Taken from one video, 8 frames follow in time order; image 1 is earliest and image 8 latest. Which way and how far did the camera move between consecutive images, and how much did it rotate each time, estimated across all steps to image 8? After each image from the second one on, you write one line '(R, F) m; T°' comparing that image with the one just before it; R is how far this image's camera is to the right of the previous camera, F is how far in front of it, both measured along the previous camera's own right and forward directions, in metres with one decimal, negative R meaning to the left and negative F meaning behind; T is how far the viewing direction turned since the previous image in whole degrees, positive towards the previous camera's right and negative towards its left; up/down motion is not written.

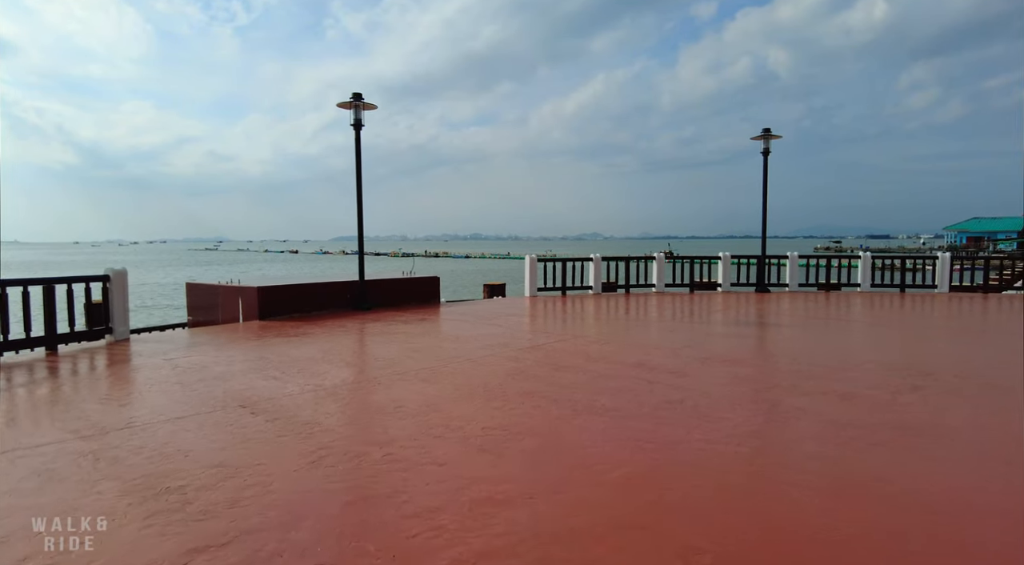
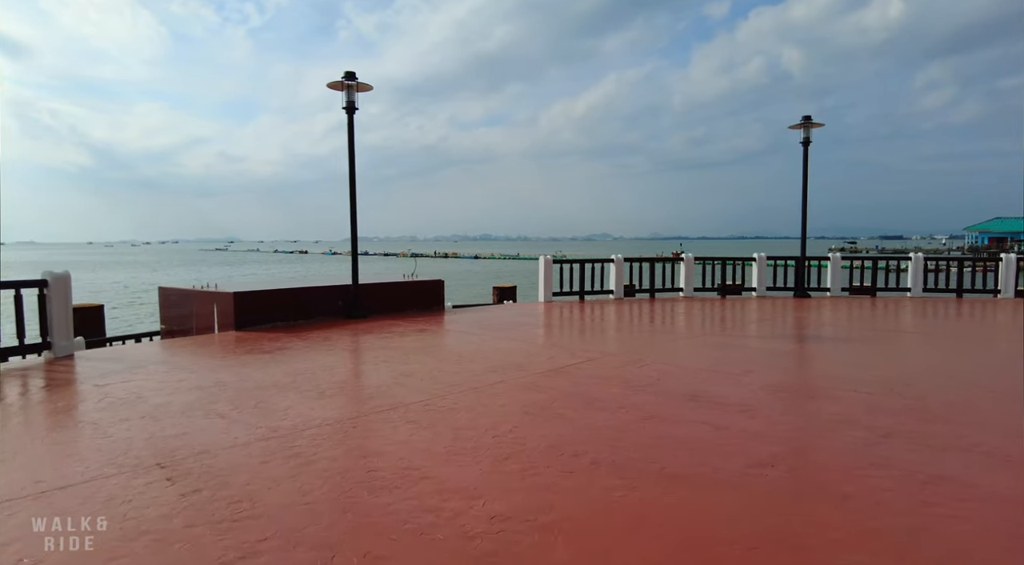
(-0.1, +1.4) m; -1°
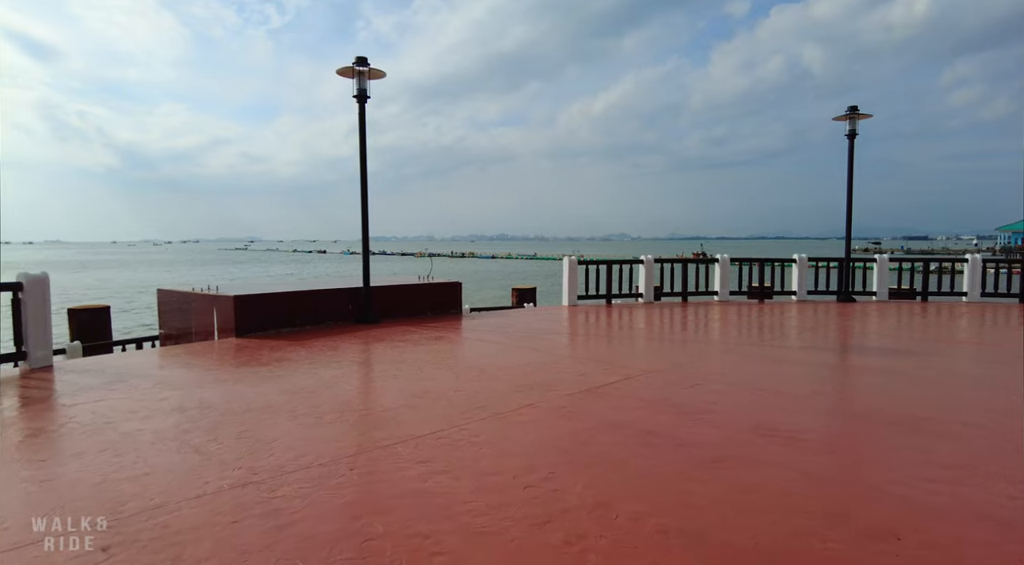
(-0.1, +0.8) m; -1°
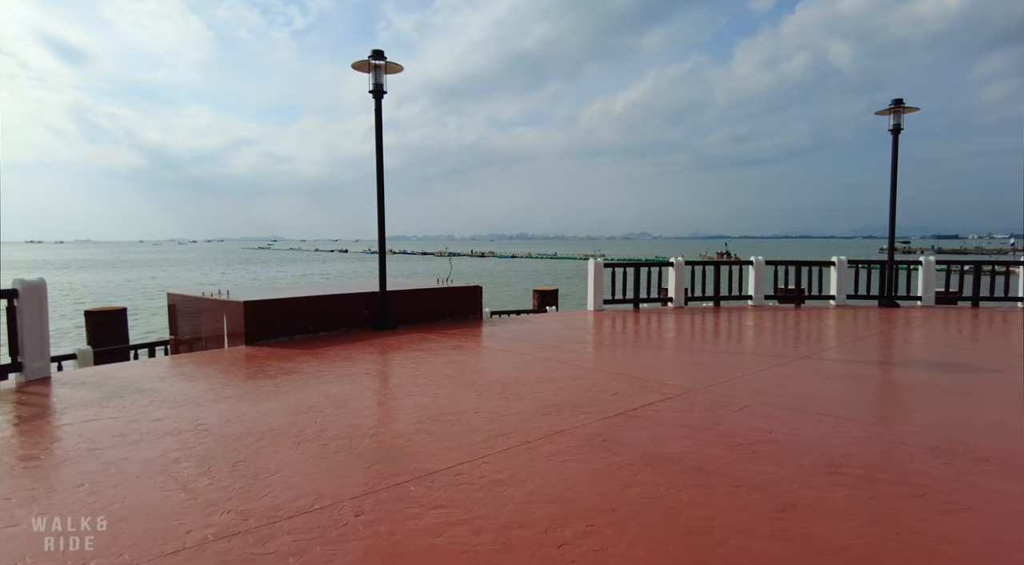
(0.0, +0.5) m; -2°
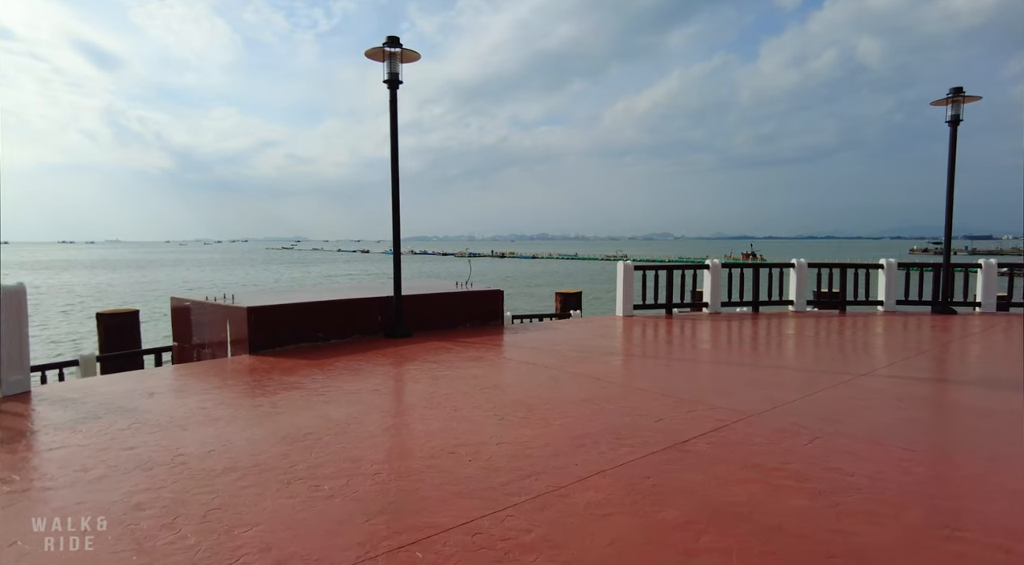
(0.0, +0.7) m; -2°
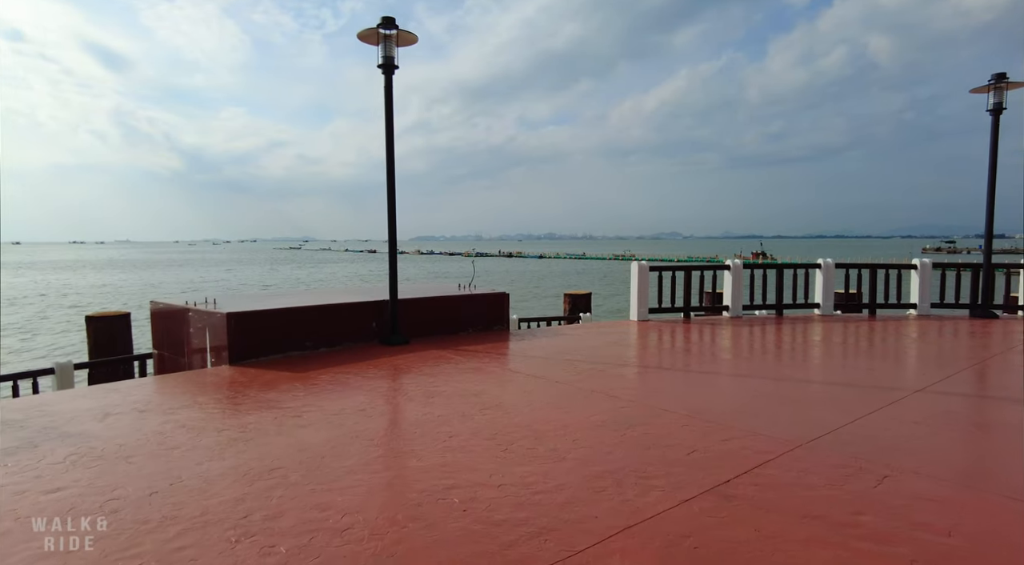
(0.0, +0.7) m; -1°
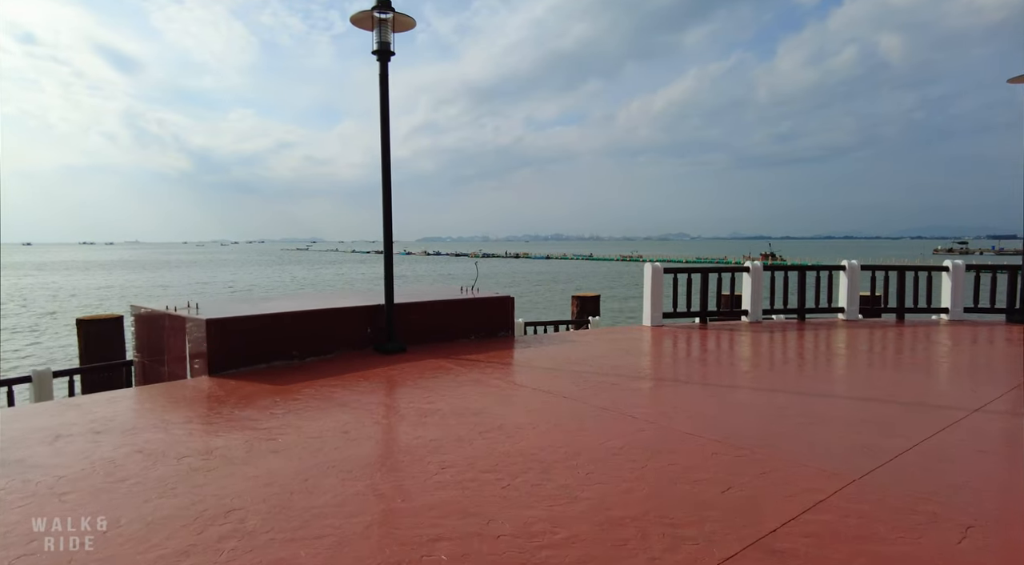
(0.0, +0.6) m; -1°
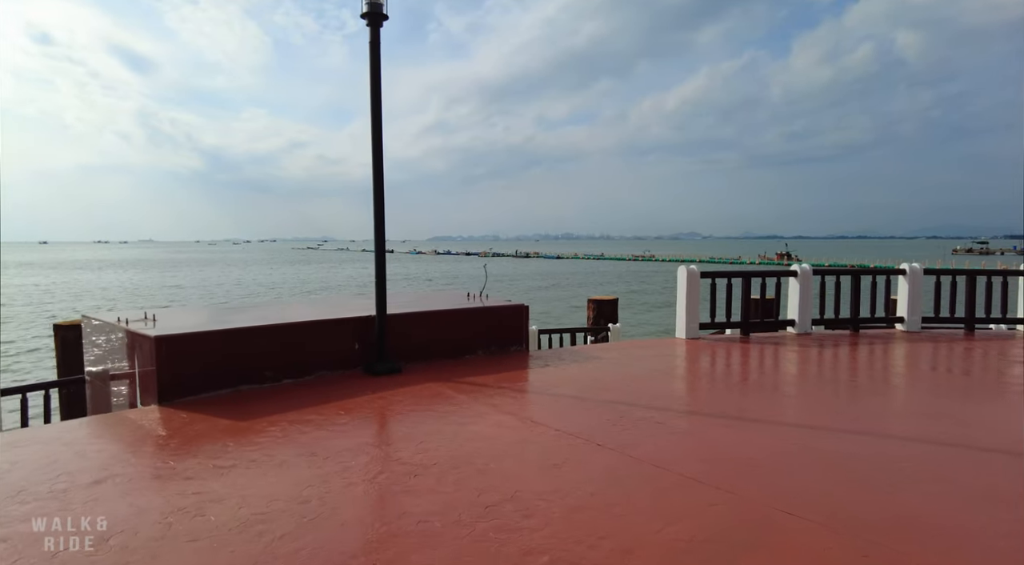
(0.0, +1.2) m; -1°
